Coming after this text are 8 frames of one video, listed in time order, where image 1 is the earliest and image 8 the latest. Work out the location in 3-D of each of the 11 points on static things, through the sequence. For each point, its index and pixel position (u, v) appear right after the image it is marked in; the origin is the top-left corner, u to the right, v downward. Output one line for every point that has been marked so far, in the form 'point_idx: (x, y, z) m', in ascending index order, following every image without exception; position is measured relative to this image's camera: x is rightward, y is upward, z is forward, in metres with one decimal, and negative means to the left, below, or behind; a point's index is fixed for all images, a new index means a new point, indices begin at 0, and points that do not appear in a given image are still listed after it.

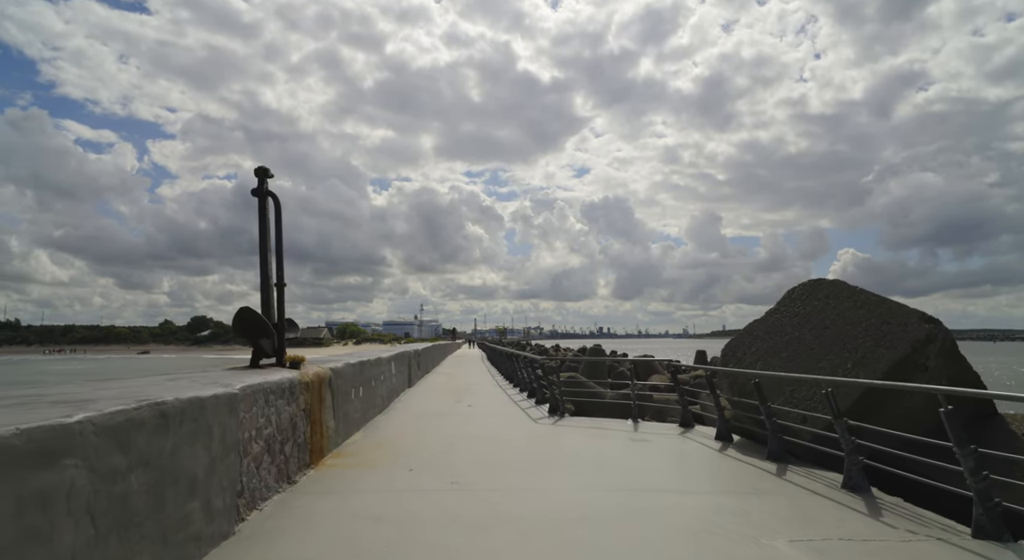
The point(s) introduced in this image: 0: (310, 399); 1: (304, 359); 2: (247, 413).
0: (-2.4, -1.4, +6.2) m
1: (-2.6, -1.0, +6.5) m
2: (-2.2, -1.1, +4.4) m
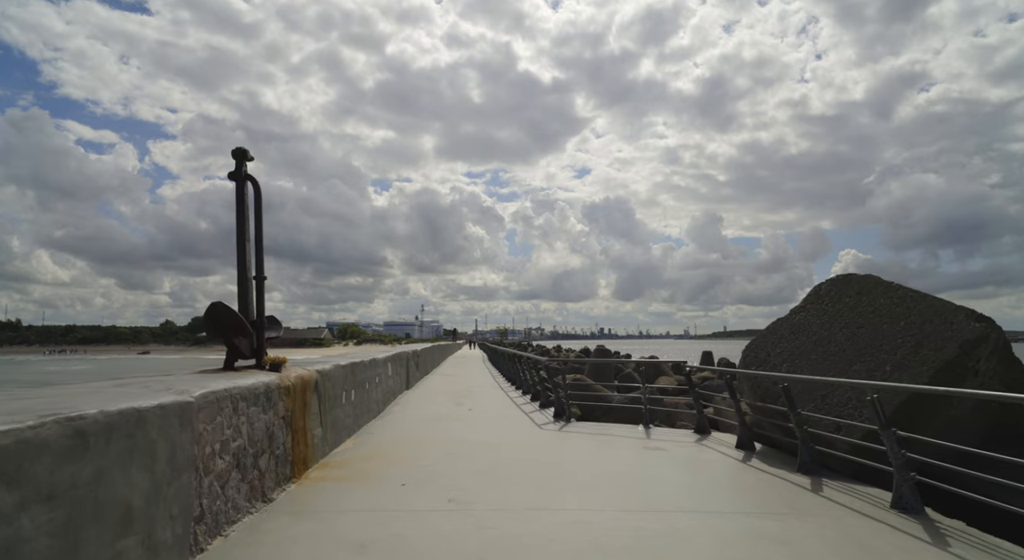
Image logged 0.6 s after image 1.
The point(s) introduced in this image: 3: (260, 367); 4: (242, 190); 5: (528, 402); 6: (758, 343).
0: (-2.3, -1.3, +5.6) m
1: (-2.5, -0.9, +5.8) m
2: (-2.2, -1.0, +3.8) m
3: (-2.8, -1.0, +5.8) m
4: (-3.1, +1.0, +6.0) m
5: (+0.4, -3.1, +13.4) m
6: (+3.8, -1.0, +8.1) m
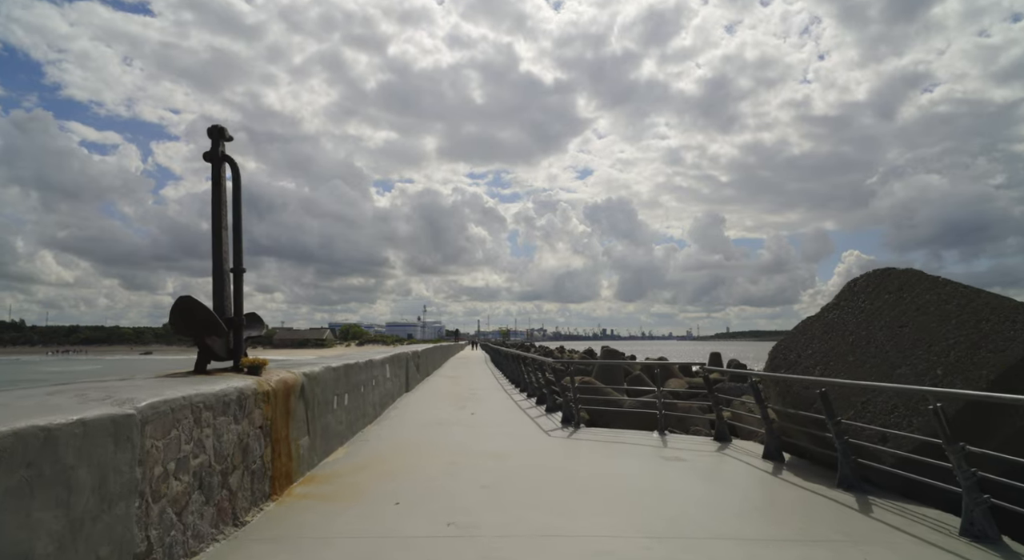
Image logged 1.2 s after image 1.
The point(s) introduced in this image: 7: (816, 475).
0: (-2.3, -1.3, +5.0) m
1: (-2.4, -0.8, +5.2) m
2: (-2.1, -1.0, +3.1) m
3: (-2.7, -0.9, +5.2) m
4: (-3.0, +1.1, +5.4) m
5: (+0.5, -3.0, +12.7) m
6: (+3.9, -0.9, +7.5) m
7: (+3.6, -2.3, +6.2) m
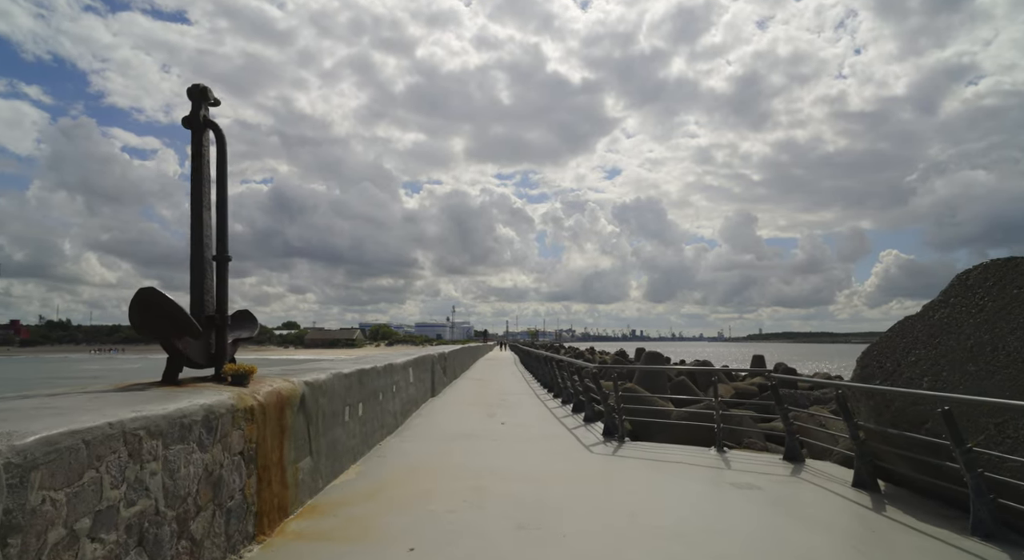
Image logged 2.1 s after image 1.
0: (-1.9, -1.2, +4.0) m
1: (-2.1, -0.7, +4.3) m
2: (-1.9, -0.9, +2.2) m
3: (-2.4, -0.8, +4.2) m
4: (-2.7, +1.2, +4.5) m
5: (+1.3, -3.0, +11.6) m
6: (+4.4, -0.8, +6.2) m
7: (+4.0, -2.2, +5.0) m
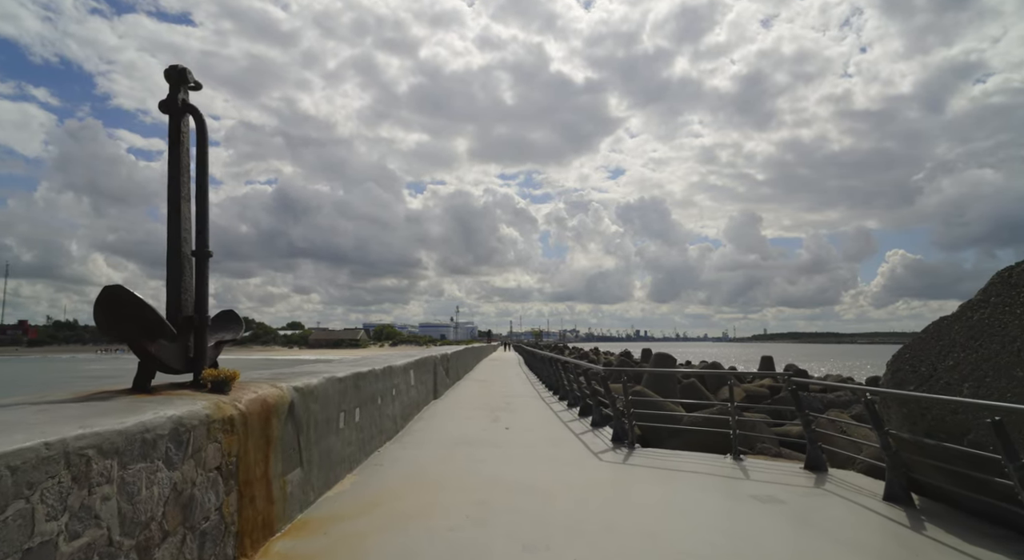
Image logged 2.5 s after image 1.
0: (-1.9, -1.2, +3.6) m
1: (-2.1, -0.7, +3.9) m
2: (-1.8, -0.8, +1.8) m
3: (-2.3, -0.8, +3.9) m
4: (-2.6, +1.2, +4.2) m
5: (+1.4, -2.9, +11.2) m
6: (+4.4, -0.8, +5.8) m
7: (+4.0, -2.2, +4.6) m
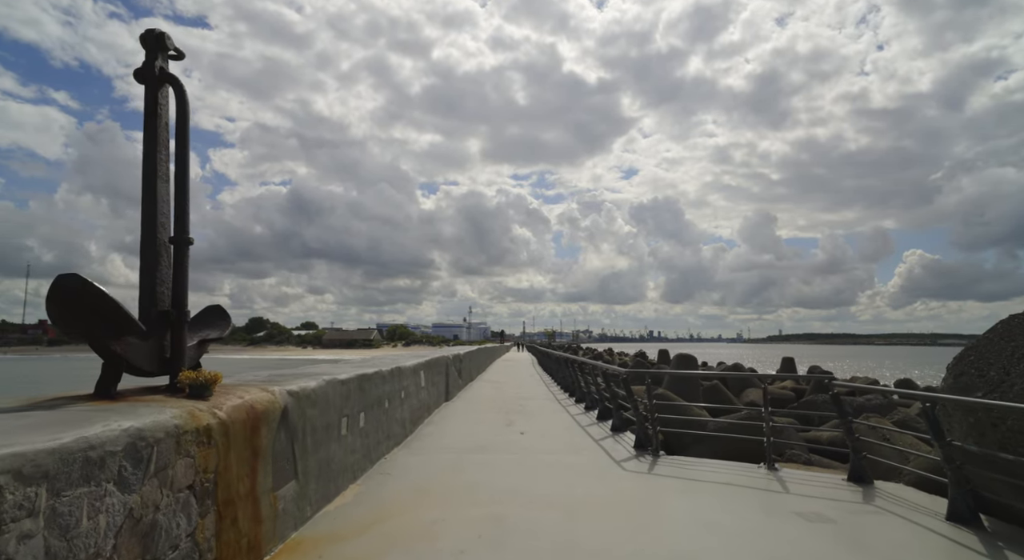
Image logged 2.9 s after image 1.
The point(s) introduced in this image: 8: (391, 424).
0: (-1.8, -1.1, +3.2) m
1: (-1.9, -0.6, +3.4) m
2: (-1.8, -0.8, +1.3) m
3: (-2.2, -0.7, +3.4) m
4: (-2.5, +1.3, +3.7) m
5: (+1.7, -2.9, +10.7) m
6: (+4.6, -0.7, +5.2) m
7: (+4.2, -2.1, +3.9) m
8: (-1.8, -2.1, +7.7) m
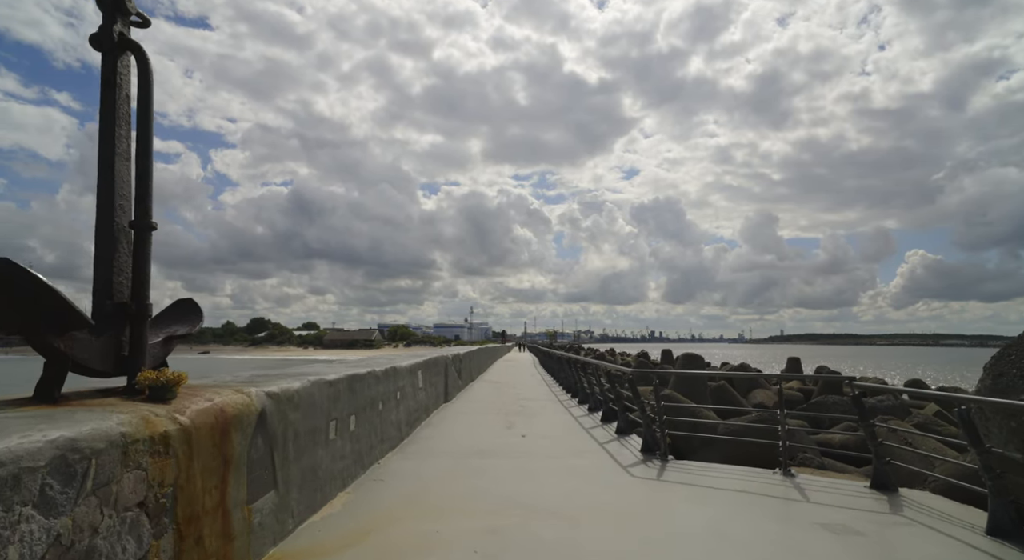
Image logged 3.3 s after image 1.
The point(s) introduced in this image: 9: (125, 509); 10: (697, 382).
0: (-1.8, -1.0, +2.8) m
1: (-1.9, -0.6, +3.0) m
2: (-1.8, -0.7, +1.0) m
3: (-2.2, -0.7, +3.0) m
4: (-2.5, +1.3, +3.3) m
5: (+1.7, -2.8, +10.3) m
6: (+4.6, -0.7, +4.8) m
7: (+4.2, -2.1, +3.6) m
8: (-1.8, -2.0, +7.3) m
9: (-1.8, -1.0, +2.4) m
10: (+4.2, -2.3, +11.9) m
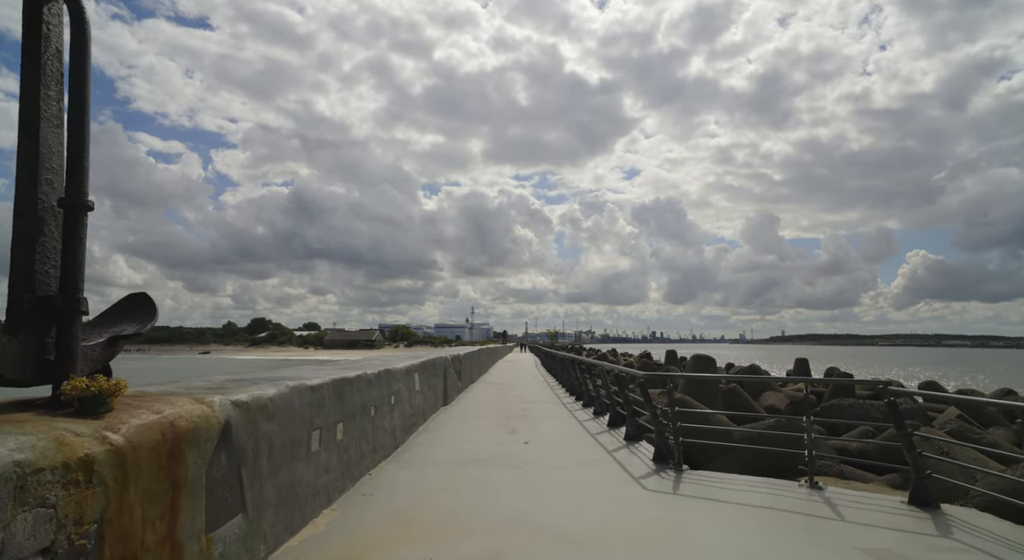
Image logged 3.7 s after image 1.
0: (-1.8, -1.0, +2.2) m
1: (-1.9, -0.5, +2.5) m
2: (-1.8, -0.6, +0.4) m
3: (-2.2, -0.6, +2.5) m
4: (-2.5, +1.4, +2.8) m
5: (+1.7, -2.8, +9.7) m
6: (+4.6, -0.6, +4.2) m
7: (+4.2, -2.0, +3.0) m
8: (-1.7, -2.0, +6.8) m
9: (-1.7, -1.0, +1.9) m
10: (+4.2, -2.3, +11.4) m
